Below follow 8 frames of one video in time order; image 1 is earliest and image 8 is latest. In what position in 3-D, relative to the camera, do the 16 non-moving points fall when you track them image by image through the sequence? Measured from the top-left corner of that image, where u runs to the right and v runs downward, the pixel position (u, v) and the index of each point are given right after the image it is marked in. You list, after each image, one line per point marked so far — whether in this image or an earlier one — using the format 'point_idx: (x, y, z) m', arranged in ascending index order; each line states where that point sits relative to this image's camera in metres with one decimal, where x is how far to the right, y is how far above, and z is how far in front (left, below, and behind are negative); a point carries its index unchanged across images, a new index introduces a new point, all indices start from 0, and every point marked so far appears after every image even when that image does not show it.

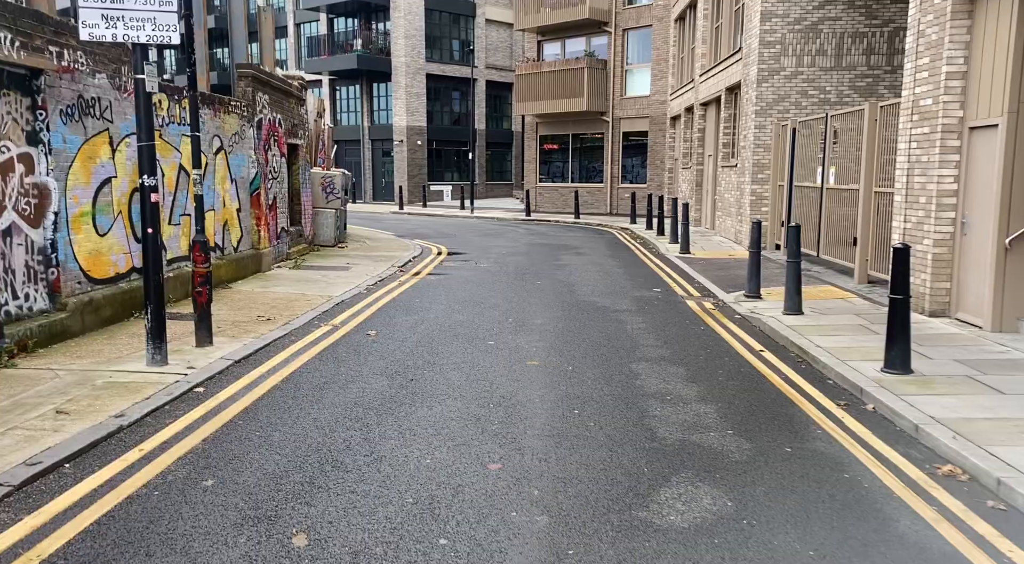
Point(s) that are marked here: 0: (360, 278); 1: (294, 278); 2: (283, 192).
0: (-2.4, +0.1, +13.8) m
1: (-3.4, +0.1, +13.5) m
2: (-4.1, +1.6, +15.4) m
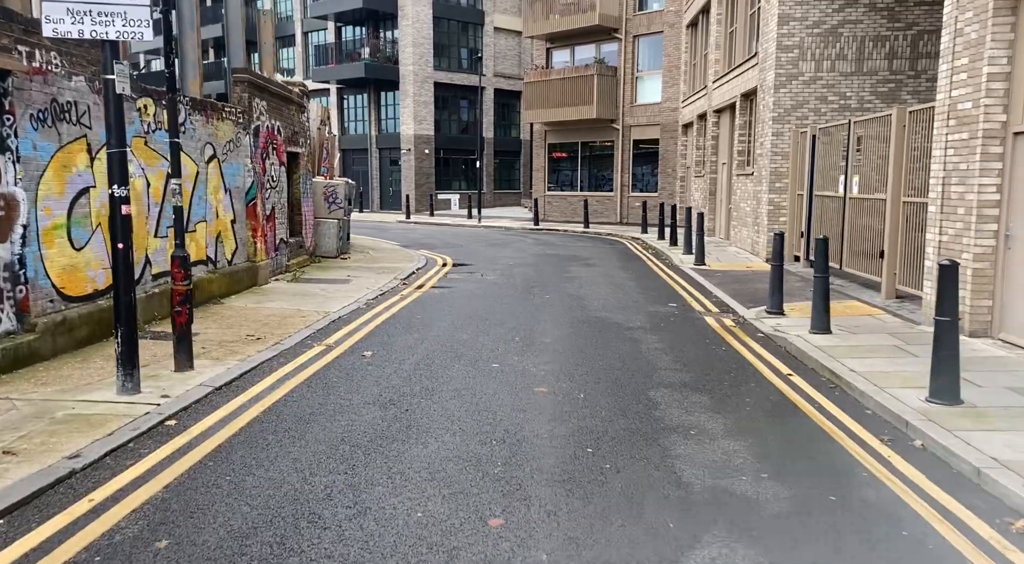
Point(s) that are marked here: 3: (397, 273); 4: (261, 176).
0: (-2.3, -0.2, +13.1) m
1: (-3.3, -0.1, +12.9) m
2: (-4.0, +1.4, +14.8) m
3: (-2.2, +0.2, +16.1) m
4: (-4.0, +1.7, +13.5) m
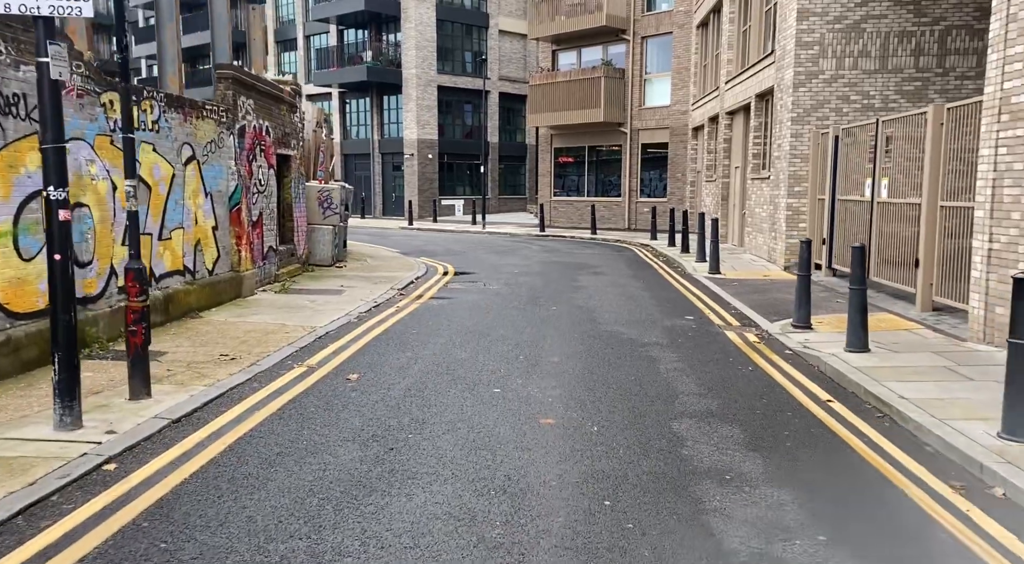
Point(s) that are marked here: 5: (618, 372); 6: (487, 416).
0: (-2.3, -0.3, +12.2) m
1: (-3.2, -0.3, +12.0) m
2: (-3.9, +1.2, +13.9) m
3: (-2.1, 0.0, +15.2) m
4: (-3.9, +1.5, +12.6) m
5: (+1.0, -0.9, +8.1) m
6: (-0.2, -1.0, +6.4) m
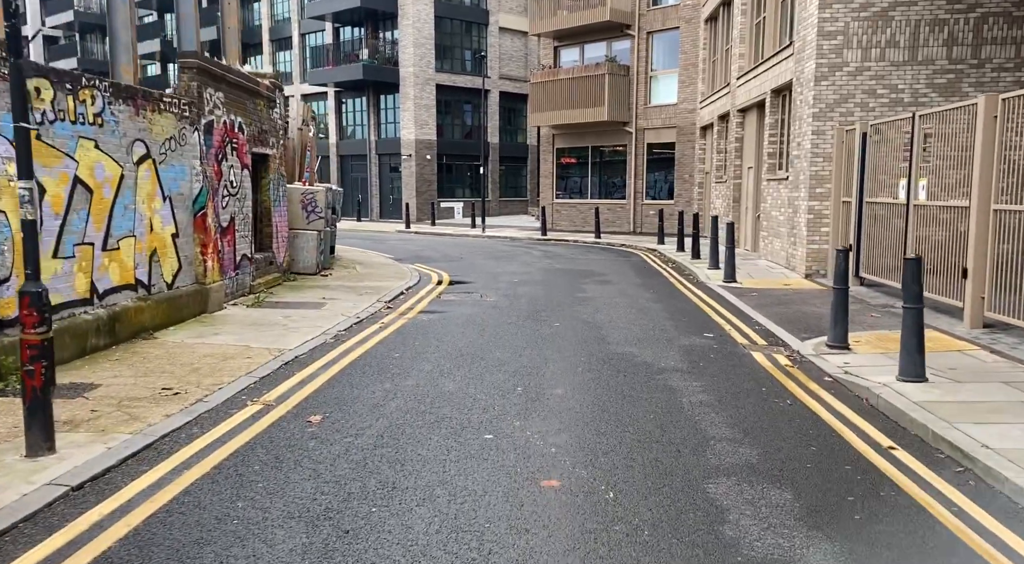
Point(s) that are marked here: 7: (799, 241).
0: (-2.3, -0.5, +10.9) m
1: (-3.3, -0.5, +10.7) m
2: (-4.0, +1.0, +12.7) m
3: (-2.1, -0.2, +13.9) m
4: (-3.9, +1.3, +11.3) m
5: (+1.0, -1.0, +6.8) m
6: (-0.2, -1.2, +5.1) m
7: (+5.7, +0.8, +17.0) m
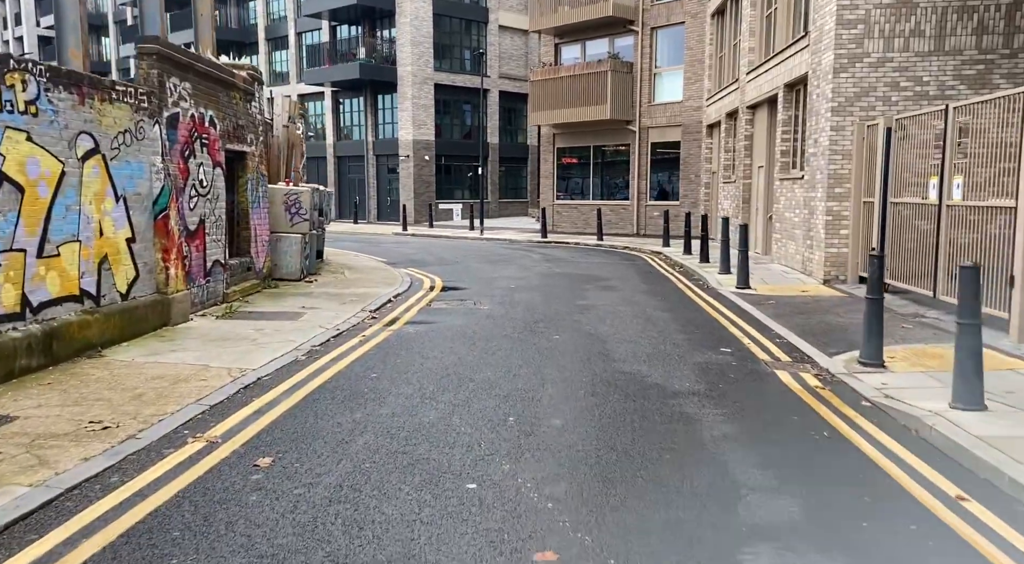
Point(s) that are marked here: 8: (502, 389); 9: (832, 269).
0: (-2.3, -0.6, +9.9) m
1: (-3.3, -0.6, +9.6) m
2: (-4.0, +0.9, +11.6) m
3: (-2.2, -0.3, +12.9) m
4: (-4.0, +1.2, +10.3) m
5: (+0.9, -1.1, +5.8) m
6: (-0.3, -1.2, +4.0) m
7: (+5.6, +0.7, +15.9) m
8: (-0.1, -0.9, +7.4) m
9: (+5.7, +0.2, +15.4) m
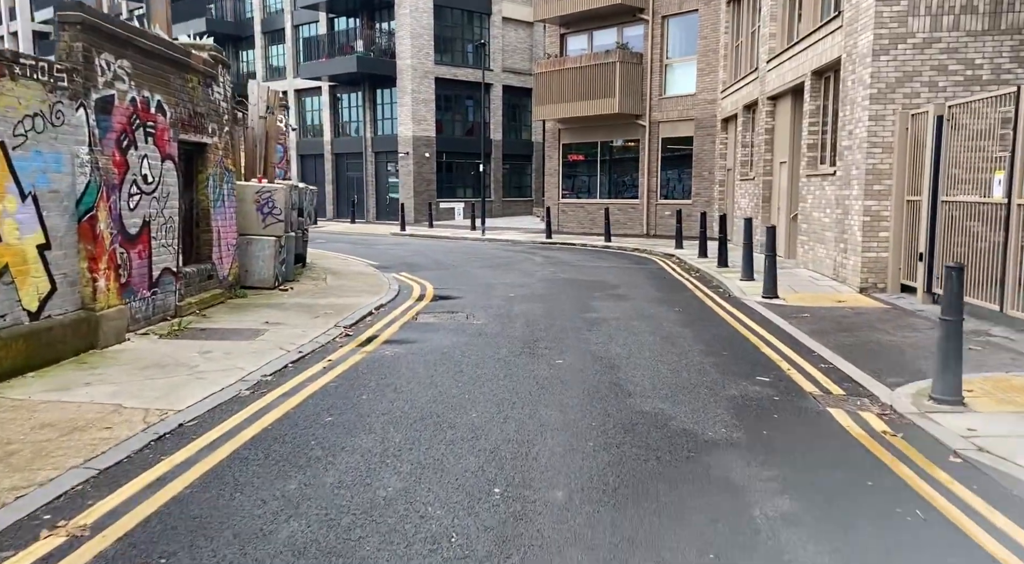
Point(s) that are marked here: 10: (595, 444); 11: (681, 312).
0: (-2.4, -0.7, +8.3) m
1: (-3.4, -0.7, +8.0) m
2: (-4.1, +0.8, +10.0) m
3: (-2.2, -0.4, +11.3) m
4: (-4.0, +1.1, +8.7) m
5: (+0.8, -1.3, +4.2) m
6: (-0.4, -1.4, +2.4) m
7: (+5.6, +0.6, +14.3) m
8: (-0.2, -1.1, +5.8) m
9: (+5.7, +0.1, +13.7) m
10: (+0.6, -1.1, +5.8) m
11: (+2.3, -0.4, +11.9) m
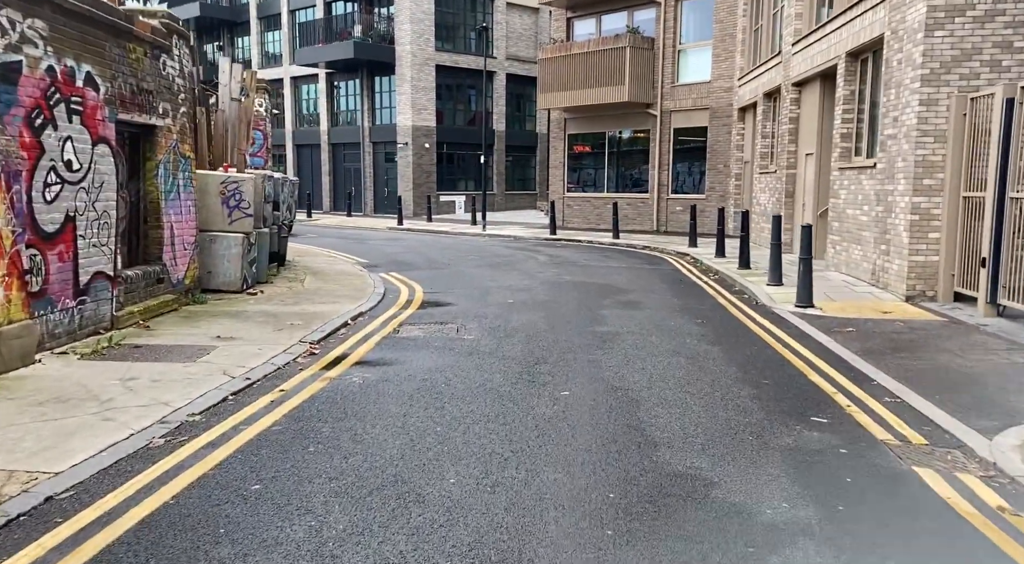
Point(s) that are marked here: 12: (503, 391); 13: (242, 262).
0: (-2.4, -0.8, +6.7) m
1: (-3.4, -0.8, +6.5) m
2: (-4.1, +0.7, +8.4) m
3: (-2.2, -0.5, +9.7) m
4: (-4.1, +1.0, +7.1) m
5: (+0.8, -1.4, +2.6) m
6: (-0.5, -1.5, +0.8) m
7: (+5.6, +0.5, +12.6) m
8: (-0.2, -1.2, +4.2) m
9: (+5.7, 0.0, +12.1) m
10: (+0.5, -1.2, +4.2) m
11: (+2.3, -0.5, +10.3) m
12: (-0.1, -0.9, +6.9) m
13: (-3.7, +0.3, +11.7) m
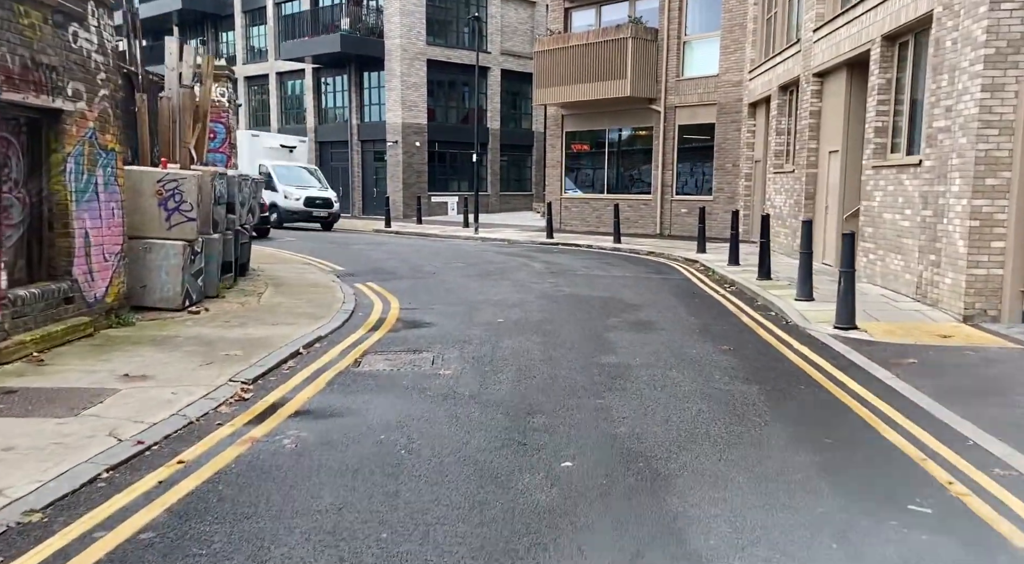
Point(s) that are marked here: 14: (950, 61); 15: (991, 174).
0: (-2.5, -1.0, +4.9) m
1: (-3.5, -1.0, +4.6) m
2: (-4.2, +0.5, +6.6) m
3: (-2.3, -0.7, +7.9) m
4: (-4.2, +0.8, +5.2) m
5: (+0.7, -1.6, +0.7) m
6: (-0.5, -1.7, -1.0) m
7: (+5.5, +0.3, +10.8) m
8: (-0.3, -1.4, +2.3) m
9: (+5.6, -0.2, +10.3) m
10: (+0.4, -1.4, +2.4) m
11: (+2.2, -0.7, +8.5) m
12: (-0.2, -1.1, +5.1) m
13: (-3.8, +0.1, +9.8) m
14: (+5.5, +2.8, +10.8) m
15: (+5.6, +1.3, +10.1) m
